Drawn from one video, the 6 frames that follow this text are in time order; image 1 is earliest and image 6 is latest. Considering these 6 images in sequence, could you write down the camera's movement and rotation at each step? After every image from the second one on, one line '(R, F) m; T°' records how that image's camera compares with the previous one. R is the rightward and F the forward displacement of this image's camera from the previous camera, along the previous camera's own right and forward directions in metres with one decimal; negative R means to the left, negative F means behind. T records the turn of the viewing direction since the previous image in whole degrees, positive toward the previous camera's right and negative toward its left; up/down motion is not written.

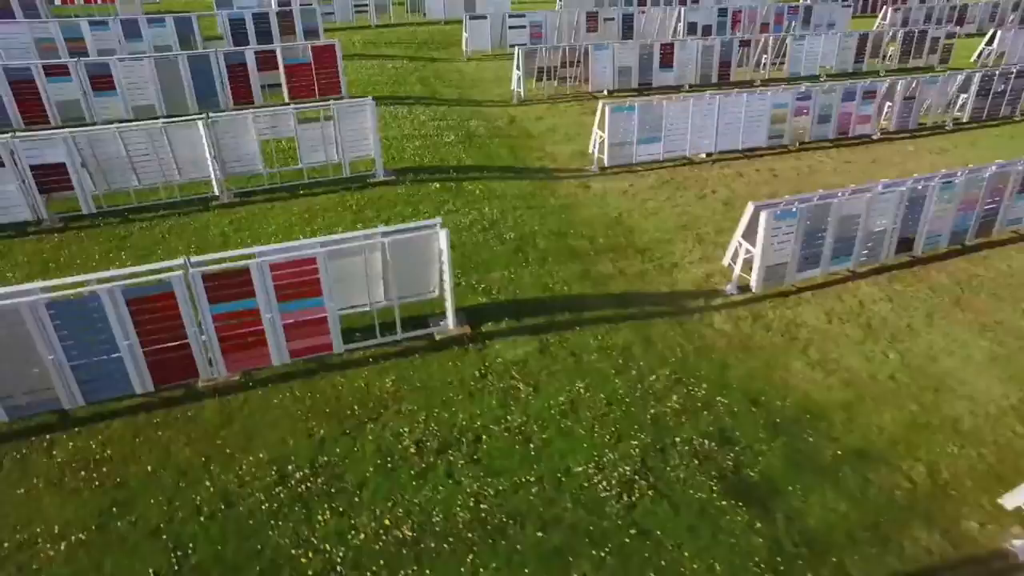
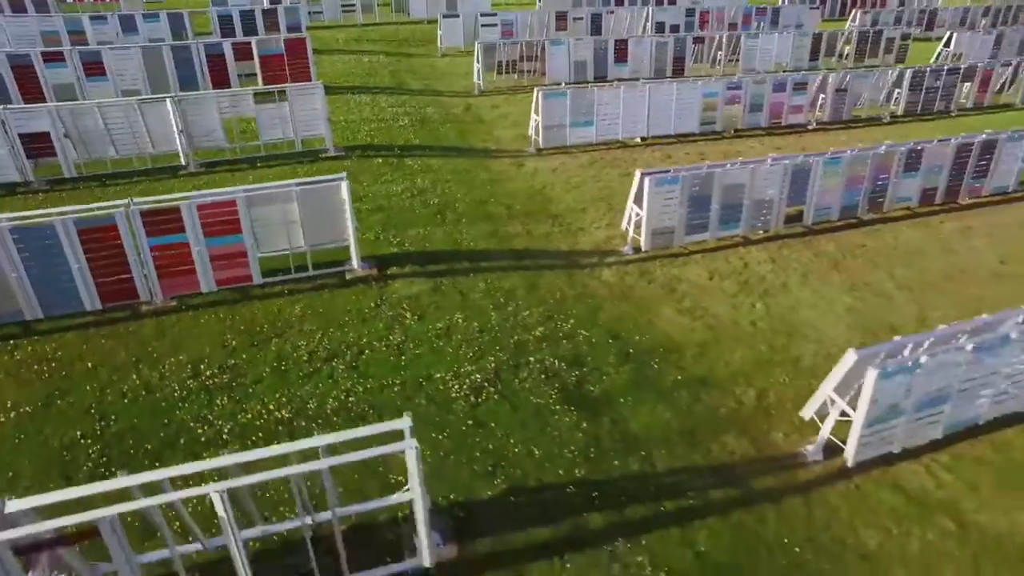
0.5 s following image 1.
(+2.2, -1.4) m; -2°
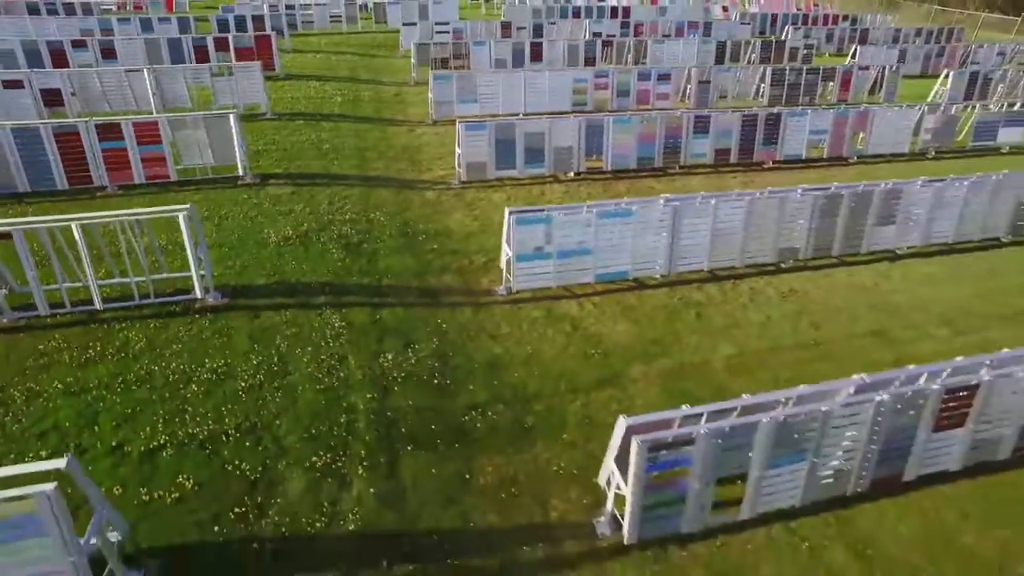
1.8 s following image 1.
(+5.6, -3.8) m; -4°
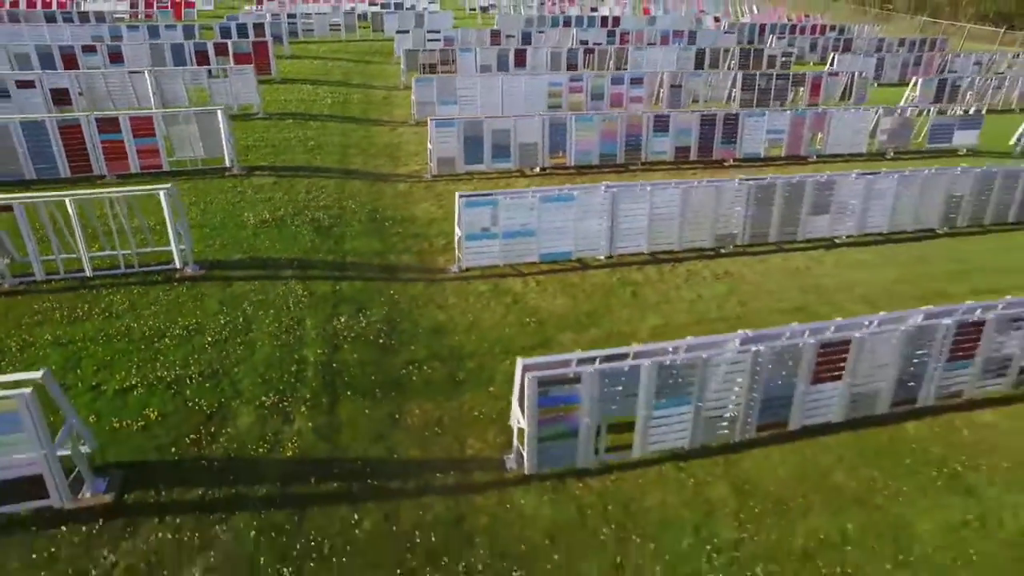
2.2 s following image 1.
(+1.4, -1.1) m; -1°
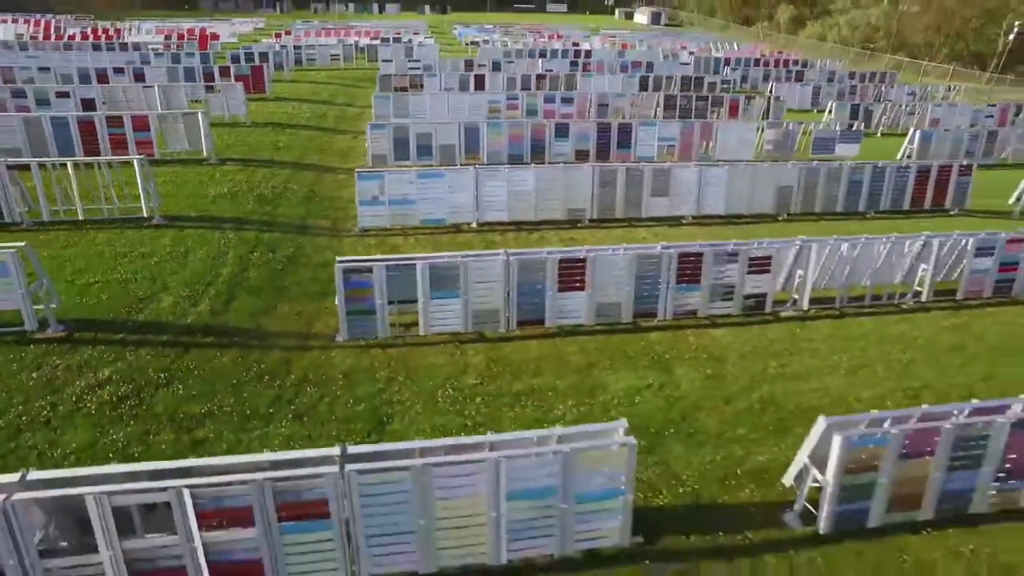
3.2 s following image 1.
(+4.4, -3.5) m; -3°
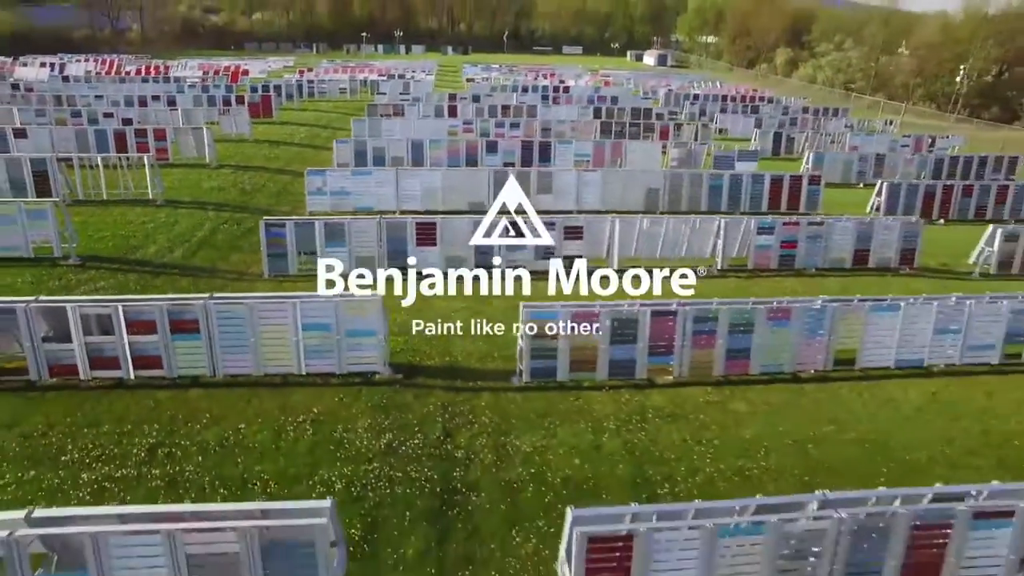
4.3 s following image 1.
(+5.0, -4.5) m; -4°
